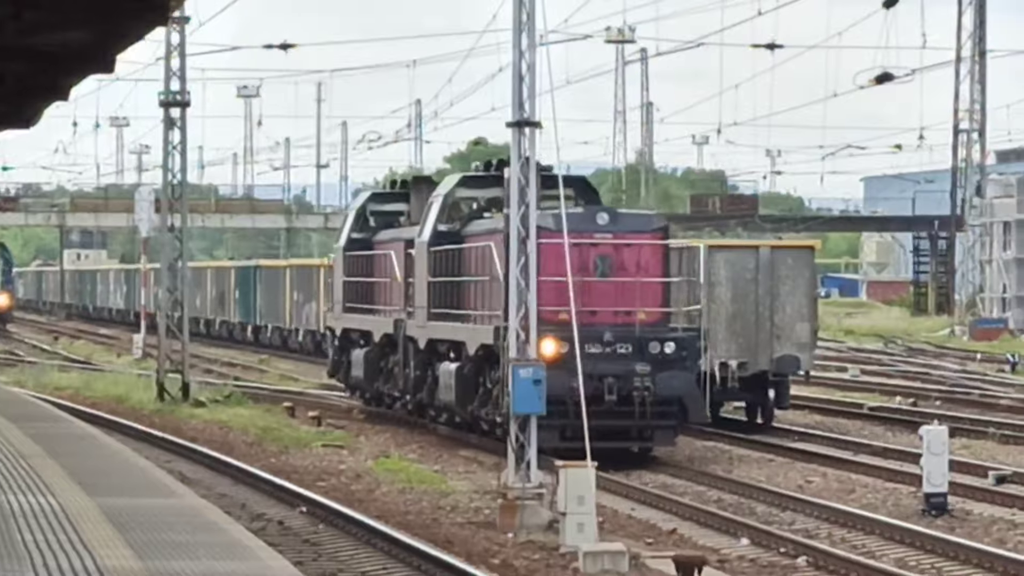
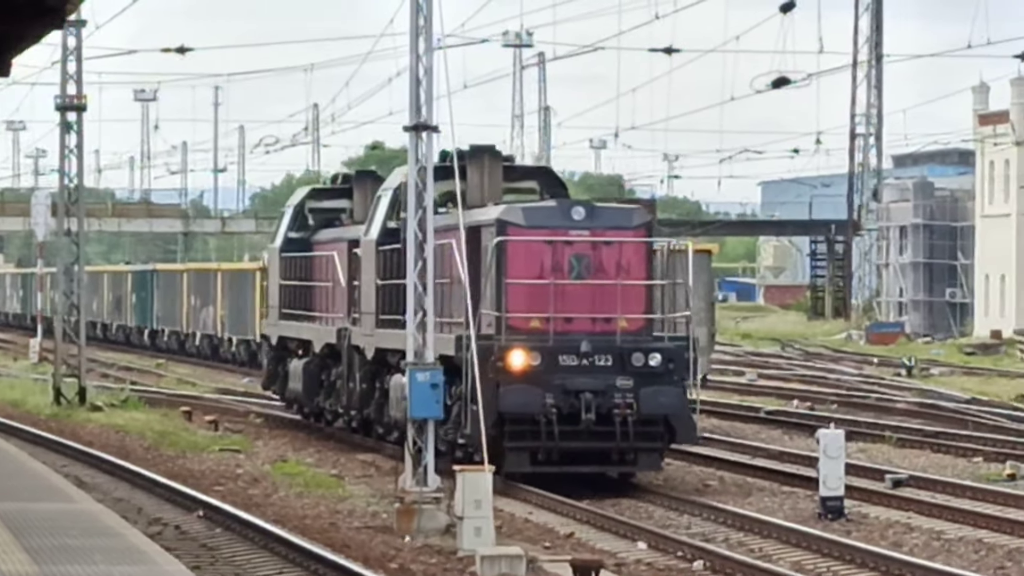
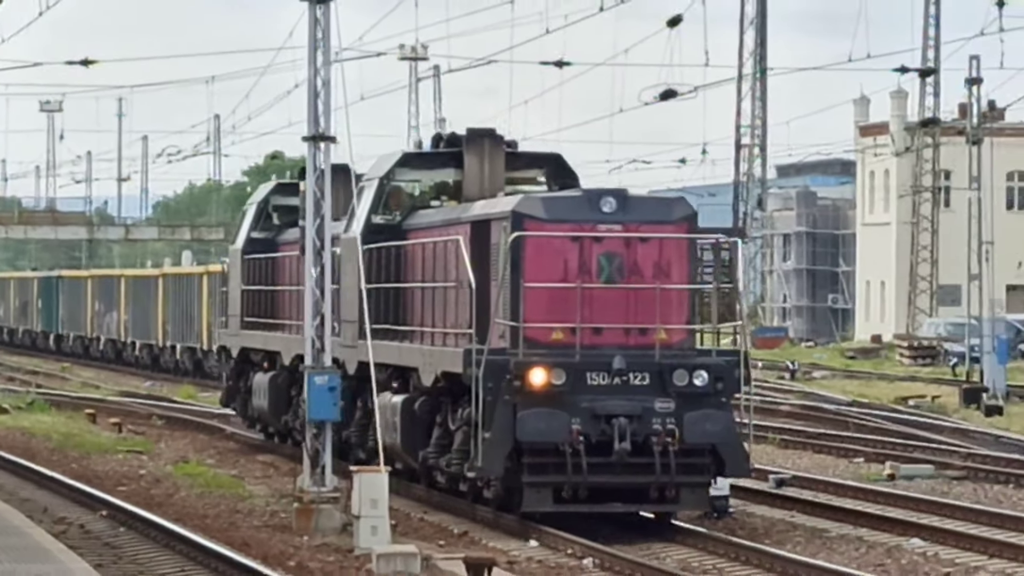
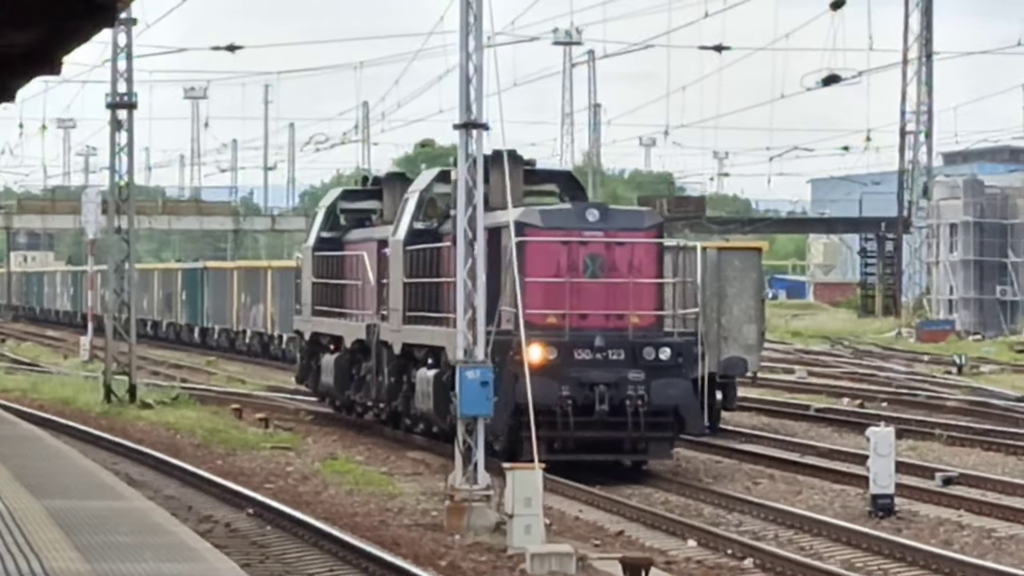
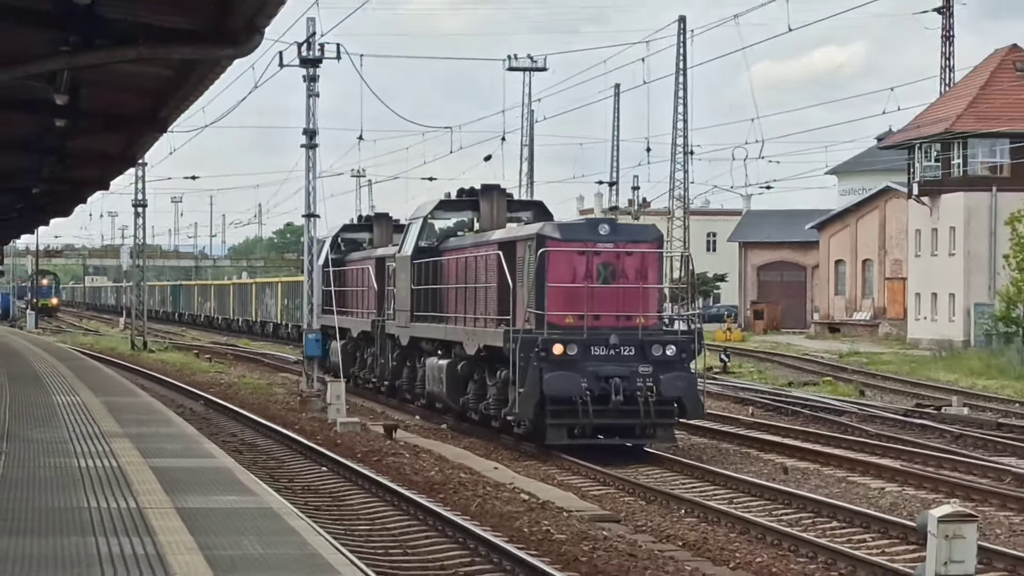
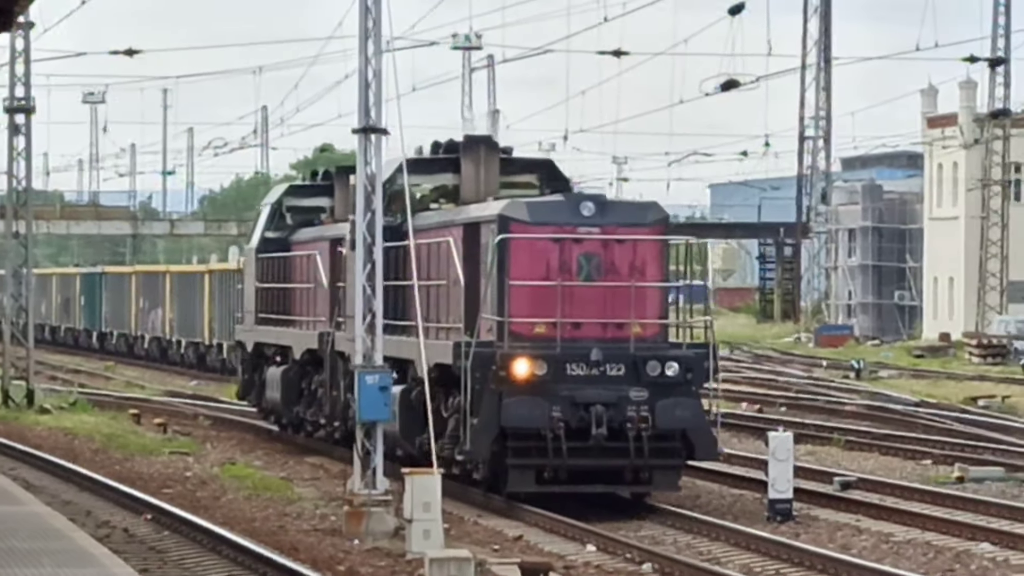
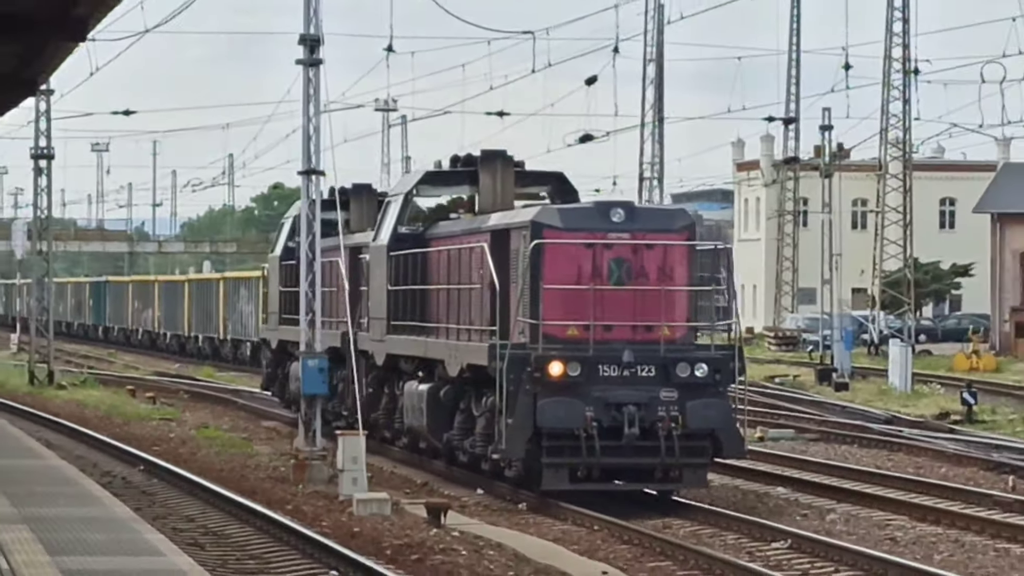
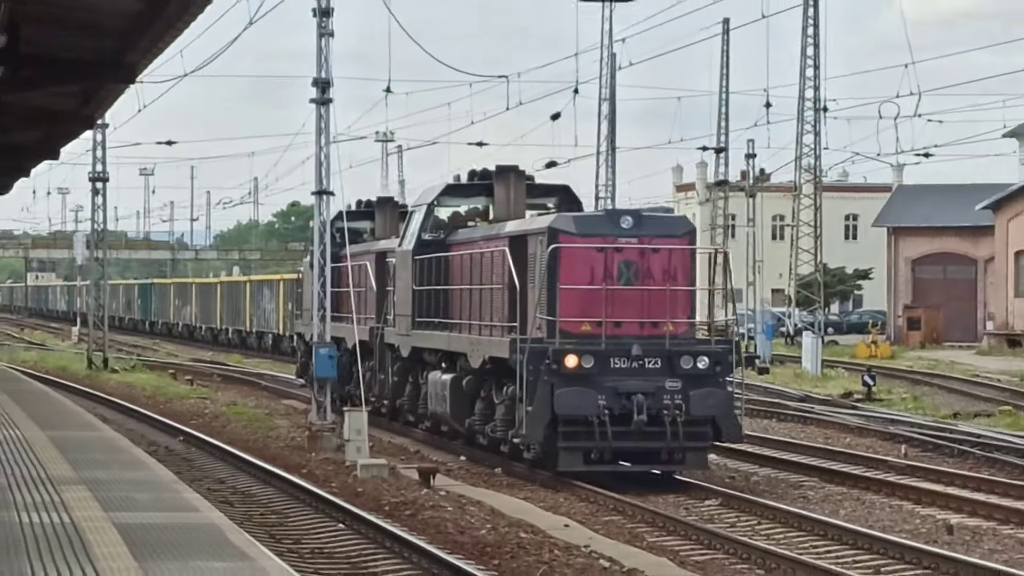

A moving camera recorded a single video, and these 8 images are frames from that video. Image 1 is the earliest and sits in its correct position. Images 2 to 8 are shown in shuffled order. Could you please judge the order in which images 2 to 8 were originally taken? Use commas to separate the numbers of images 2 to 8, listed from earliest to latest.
4, 2, 6, 3, 7, 8, 5
